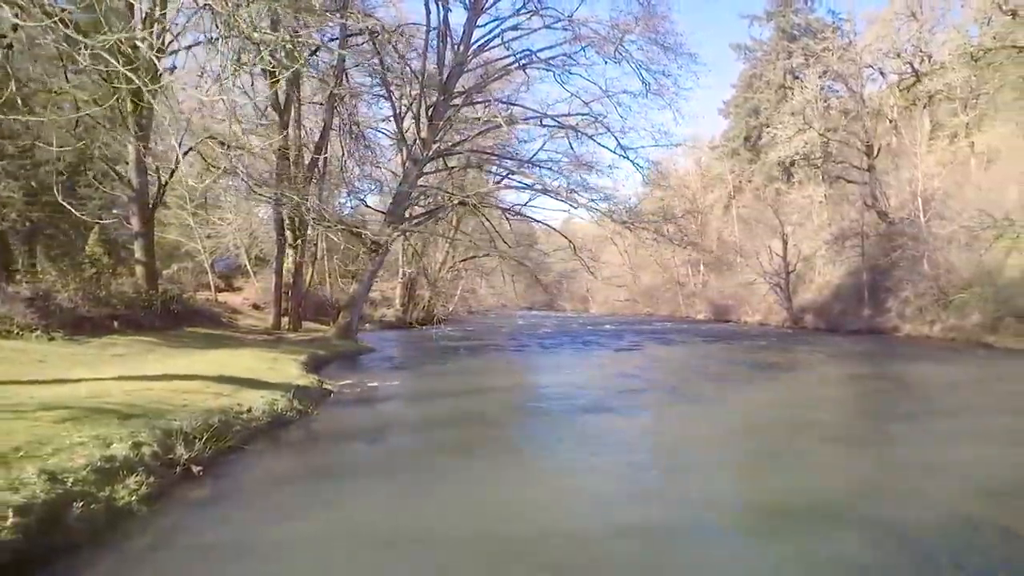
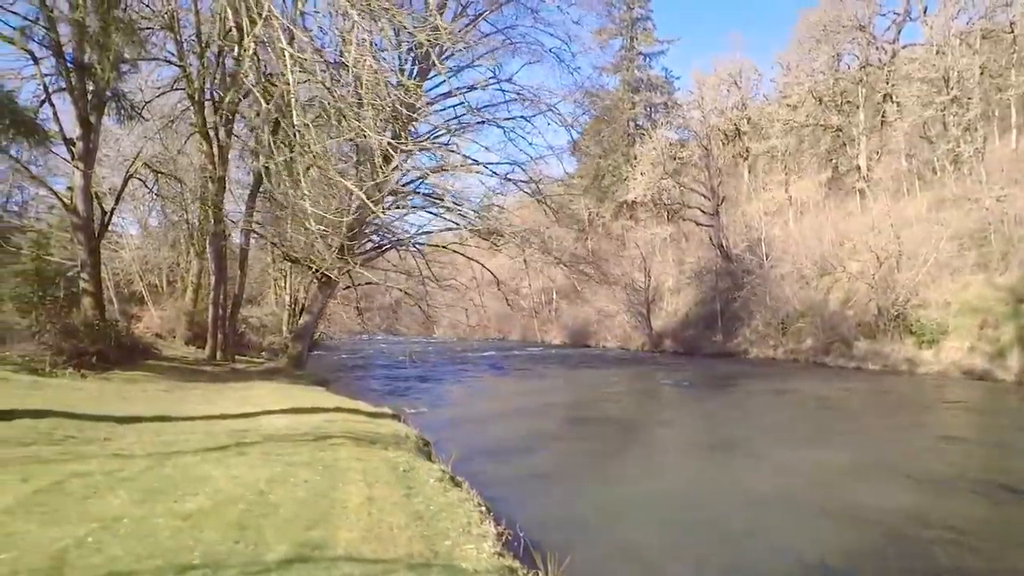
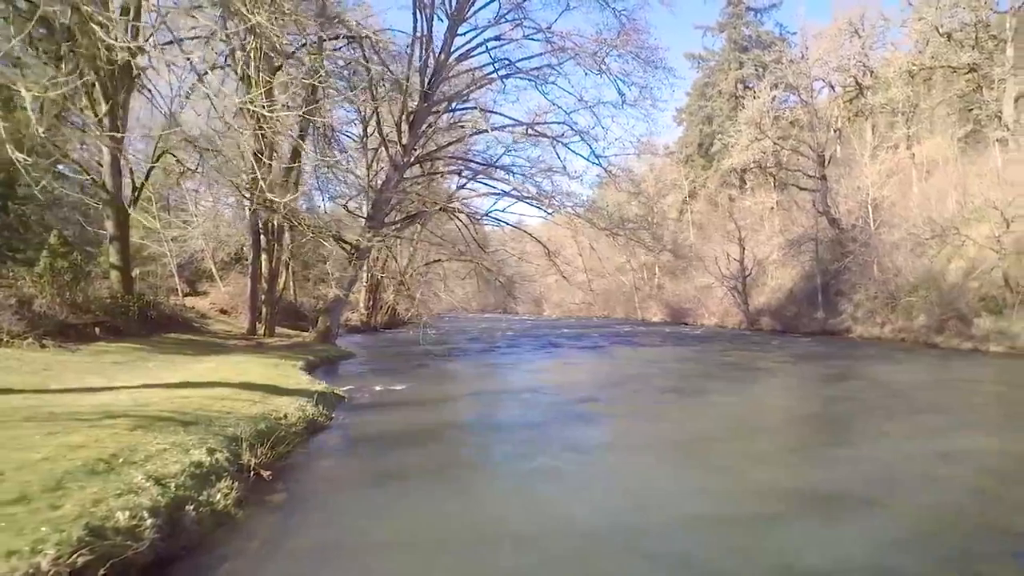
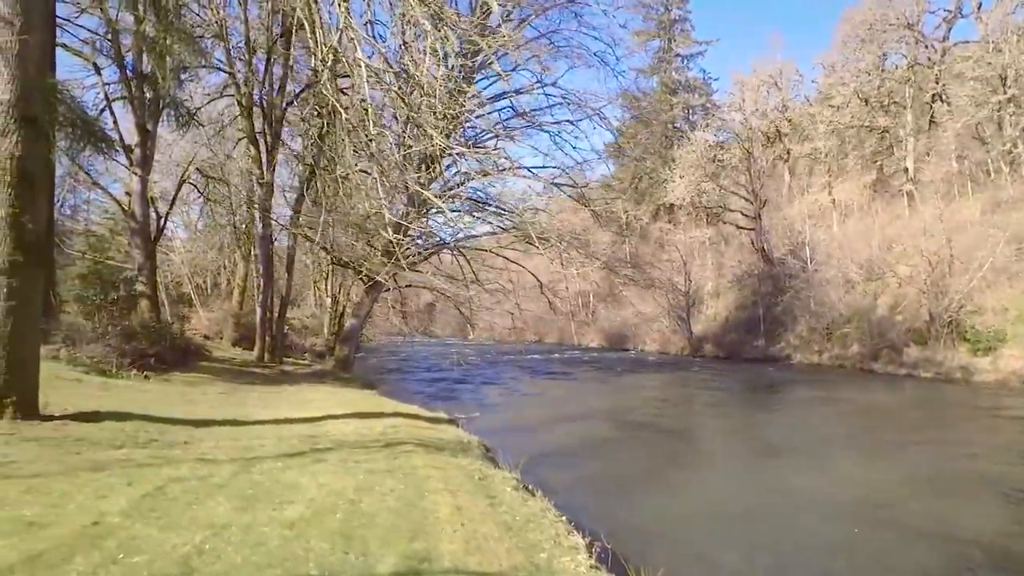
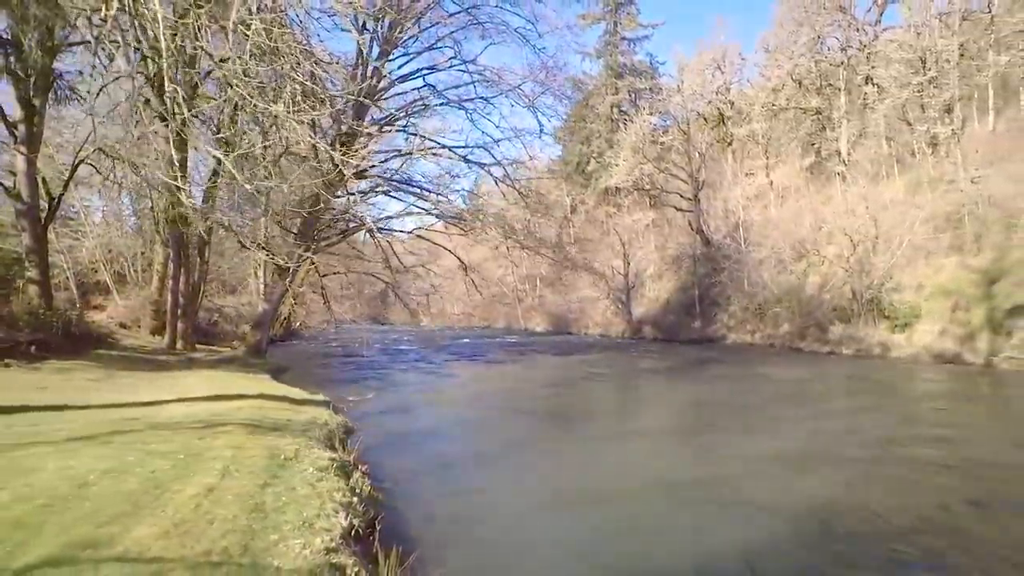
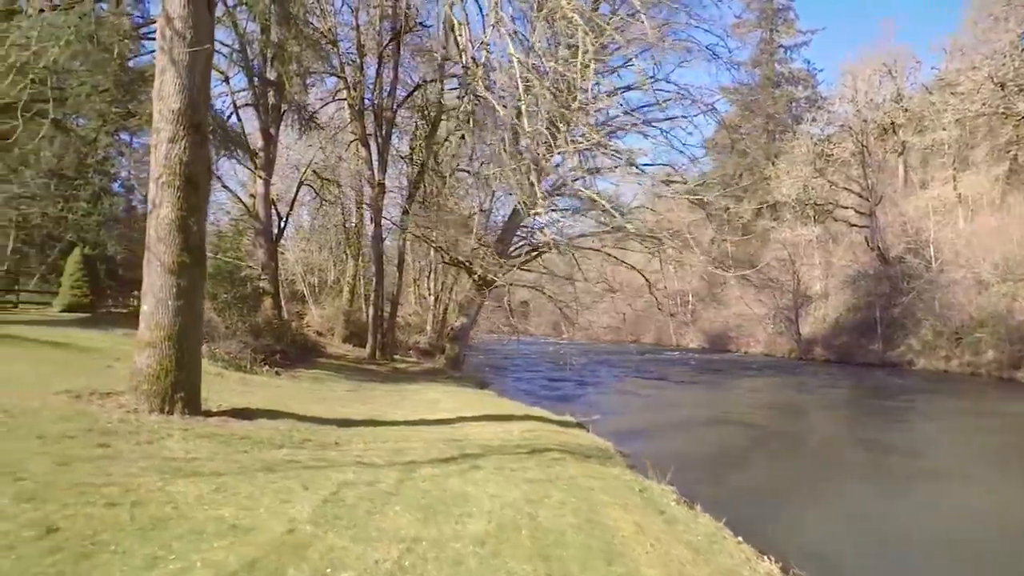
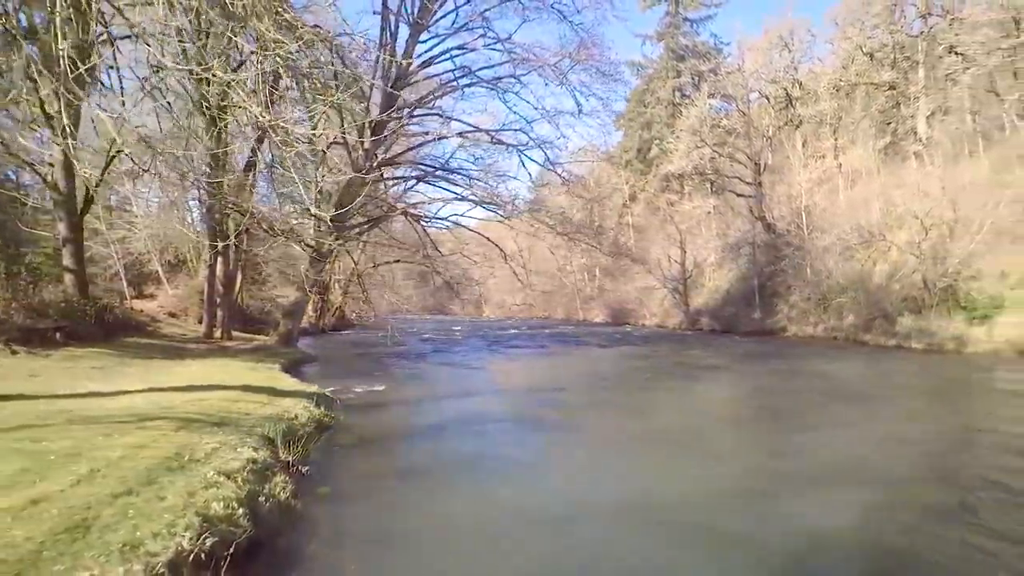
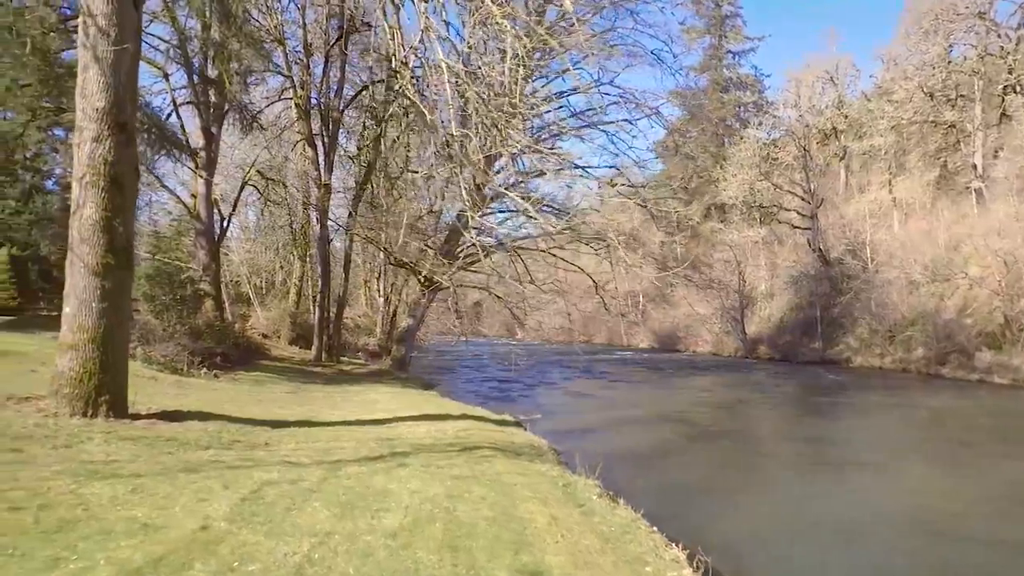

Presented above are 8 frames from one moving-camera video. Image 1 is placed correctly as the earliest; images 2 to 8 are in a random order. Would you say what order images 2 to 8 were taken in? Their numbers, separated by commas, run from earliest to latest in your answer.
3, 7, 5, 2, 4, 8, 6
